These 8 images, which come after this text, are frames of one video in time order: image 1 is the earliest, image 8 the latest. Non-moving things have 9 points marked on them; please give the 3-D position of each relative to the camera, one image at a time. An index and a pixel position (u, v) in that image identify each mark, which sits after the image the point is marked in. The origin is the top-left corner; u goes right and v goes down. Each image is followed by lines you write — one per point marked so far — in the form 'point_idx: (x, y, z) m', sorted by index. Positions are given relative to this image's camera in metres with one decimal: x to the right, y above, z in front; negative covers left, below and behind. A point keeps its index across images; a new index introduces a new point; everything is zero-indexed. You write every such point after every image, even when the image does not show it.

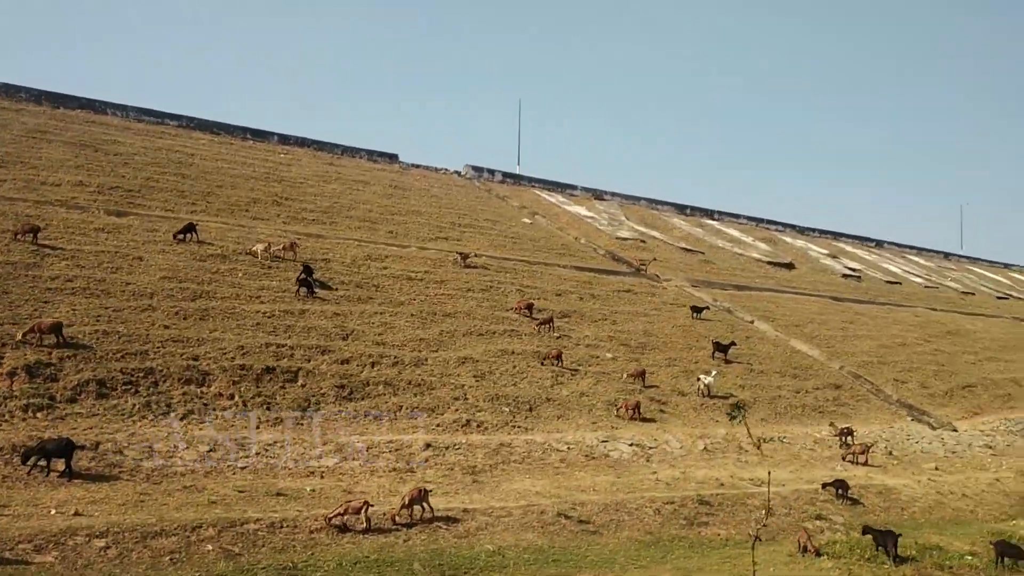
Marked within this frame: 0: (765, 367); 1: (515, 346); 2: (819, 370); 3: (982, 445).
0: (+4.9, -1.6, +18.9) m
1: (0.0, -0.9, +15.7) m
2: (+6.3, -1.7, +19.9) m
3: (+8.9, -3.0, +18.3) m
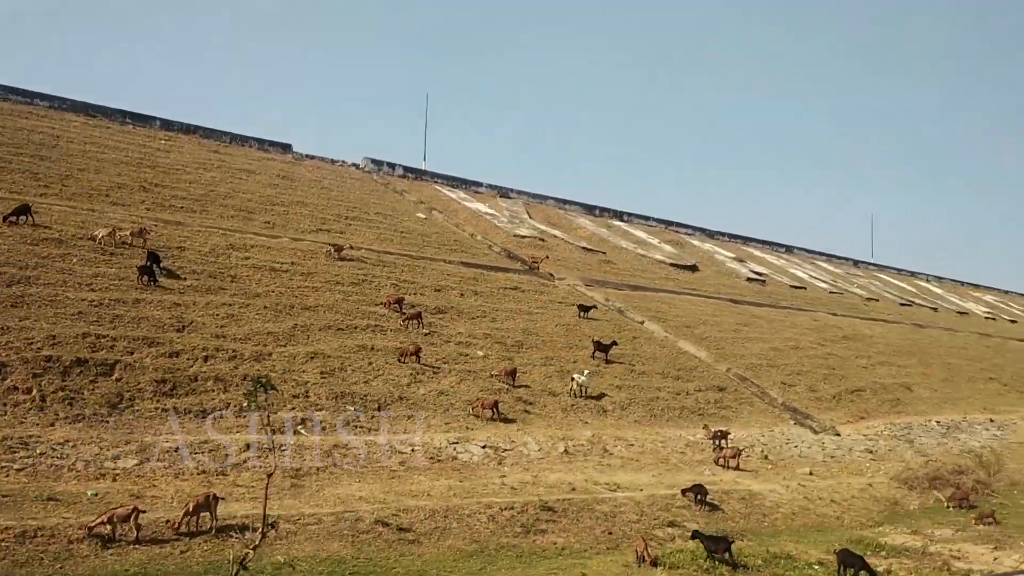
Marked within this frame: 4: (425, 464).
0: (+2.5, -1.5, +18.3) m
1: (-2.1, -0.8, +14.9) m
2: (+3.9, -1.7, +19.5) m
3: (+6.5, -3.0, +18.0) m
4: (-1.0, -2.1, +11.6) m
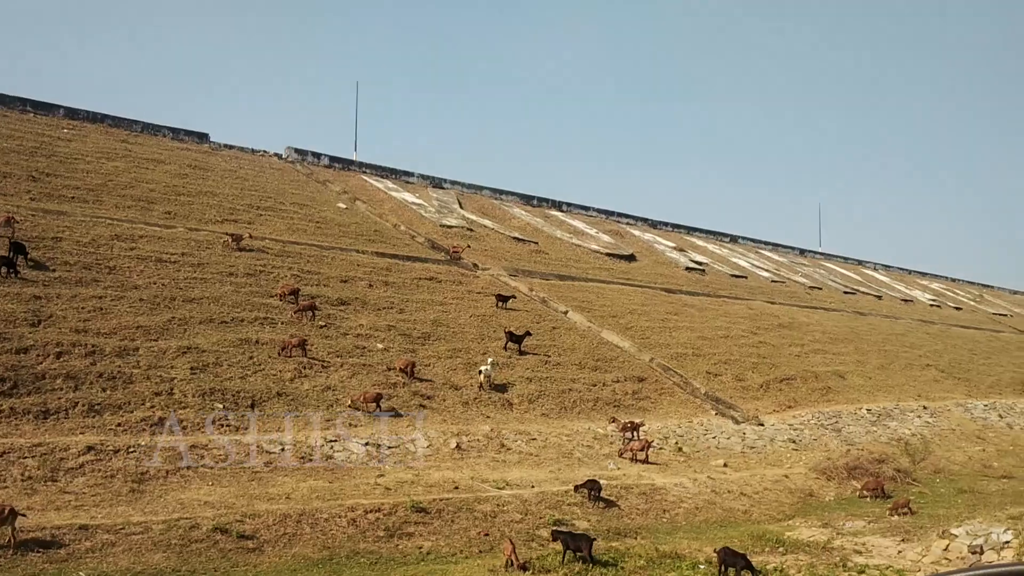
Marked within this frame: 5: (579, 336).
0: (+0.9, -1.3, +17.6) m
1: (-3.6, -0.7, +14.0) m
2: (+2.2, -1.4, +18.8) m
3: (+4.9, -2.7, +17.5) m
4: (-2.4, -2.0, +10.7) m
5: (+1.3, -1.0, +19.3) m
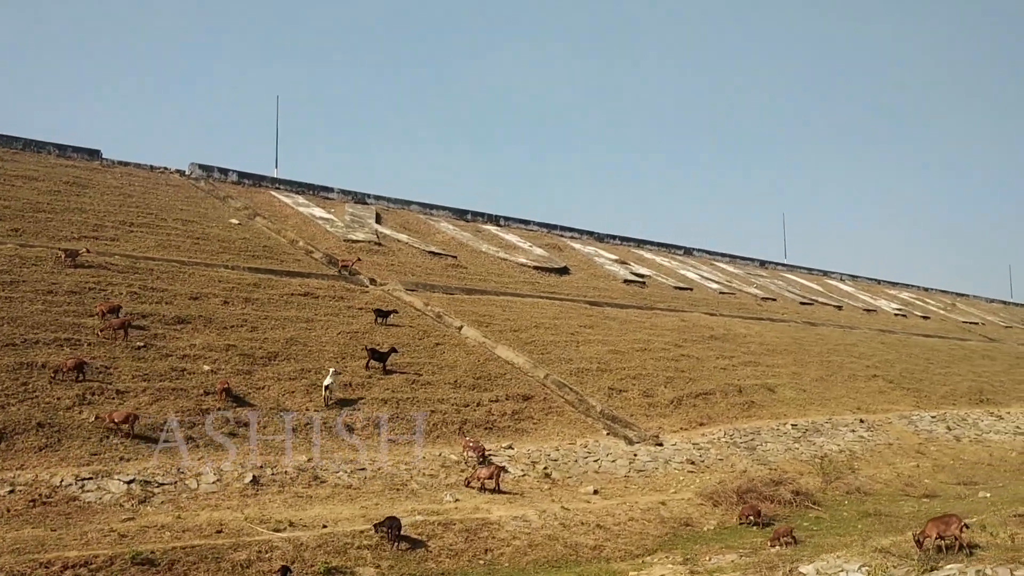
0: (-1.3, -1.5, +15.8) m
1: (-5.8, -0.9, +12.2) m
2: (0.0, -1.6, +17.0) m
3: (+2.8, -2.8, +15.7) m
4: (-4.6, -2.0, +8.9) m
5: (-0.9, -1.2, +17.6) m
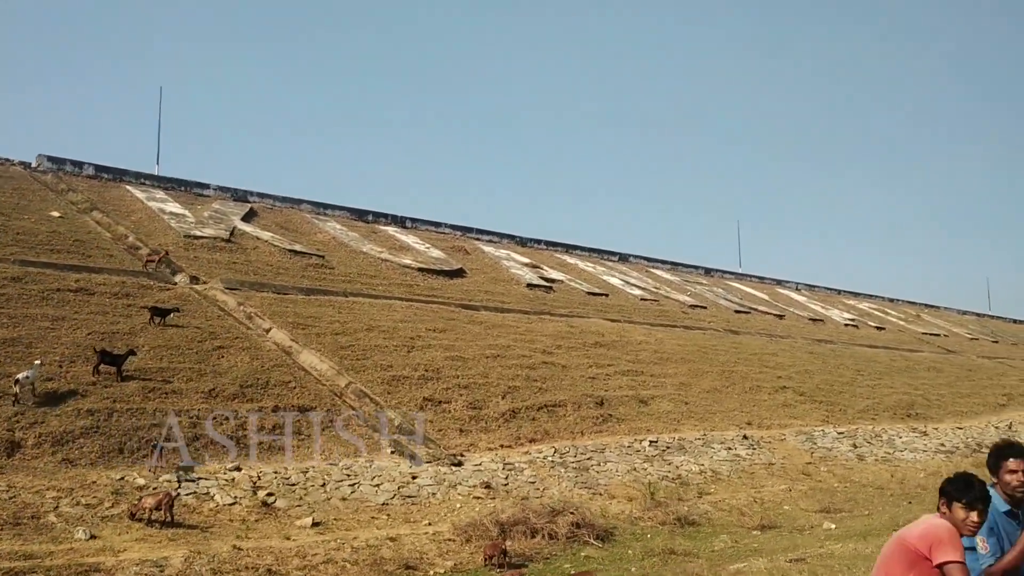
0: (-4.5, -1.4, +13.4) m
1: (-9.1, -0.7, +9.8) m
2: (-3.2, -1.5, +14.6) m
3: (-0.5, -2.7, +13.2) m
4: (-7.9, -1.8, +6.5) m
5: (-4.1, -1.1, +15.2) m
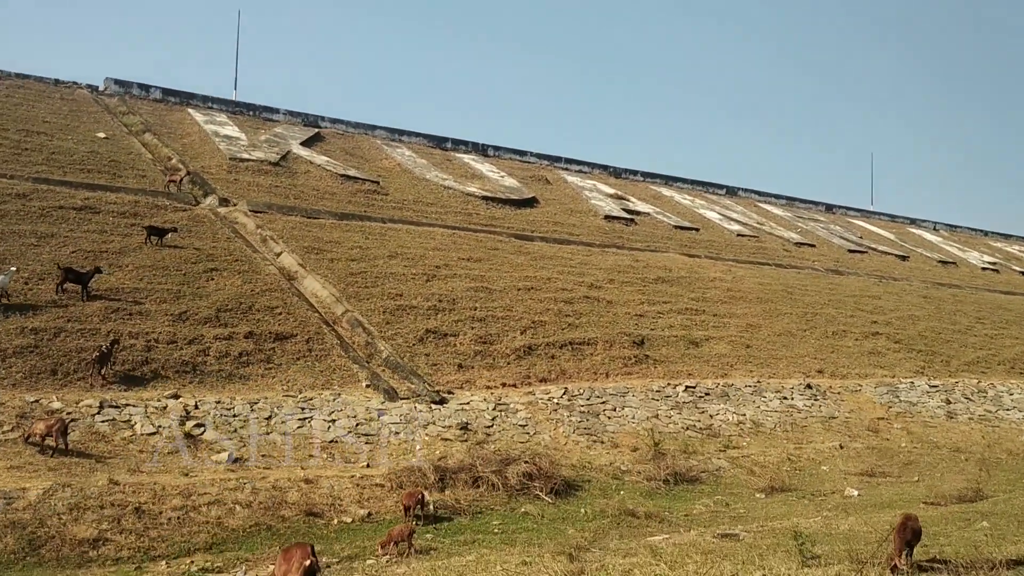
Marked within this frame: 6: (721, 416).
0: (-4.6, -0.3, +12.6) m
1: (-9.7, +0.3, +9.8) m
2: (-3.2, -0.4, +13.6) m
3: (-0.7, -1.7, +11.9) m
4: (-9.0, -1.0, +6.4) m
5: (-4.0, +0.1, +14.3) m
6: (+3.2, -1.9, +14.6) m
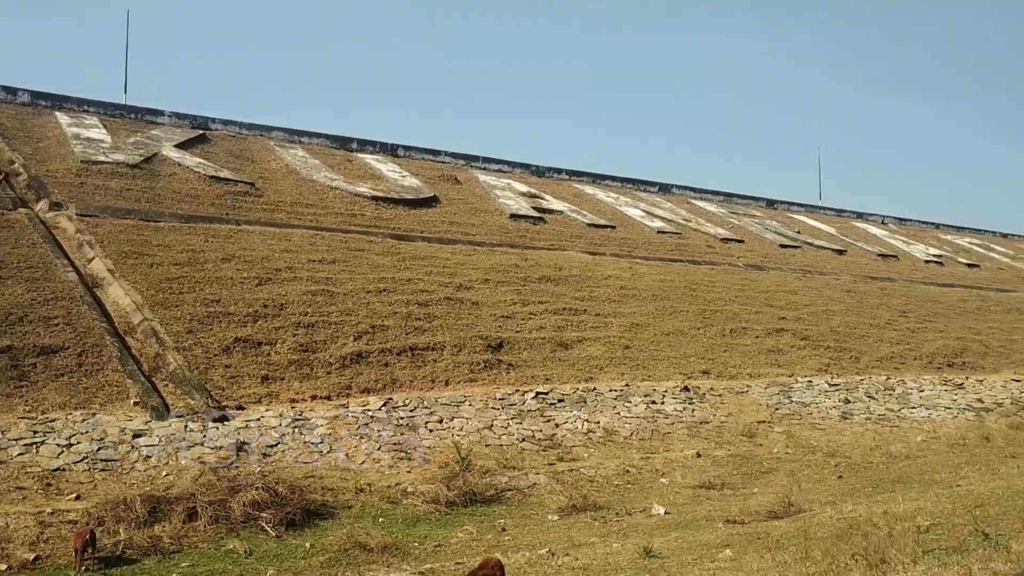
0: (-7.0, -0.4, +11.1) m
1: (-12.1, +0.1, +8.2) m
2: (-5.6, -0.5, +12.1) m
3: (-3.1, -1.7, +10.4) m
4: (-11.4, -1.2, +4.8) m
5: (-6.4, 0.0, +12.8) m
6: (+0.8, -1.8, +13.1) m
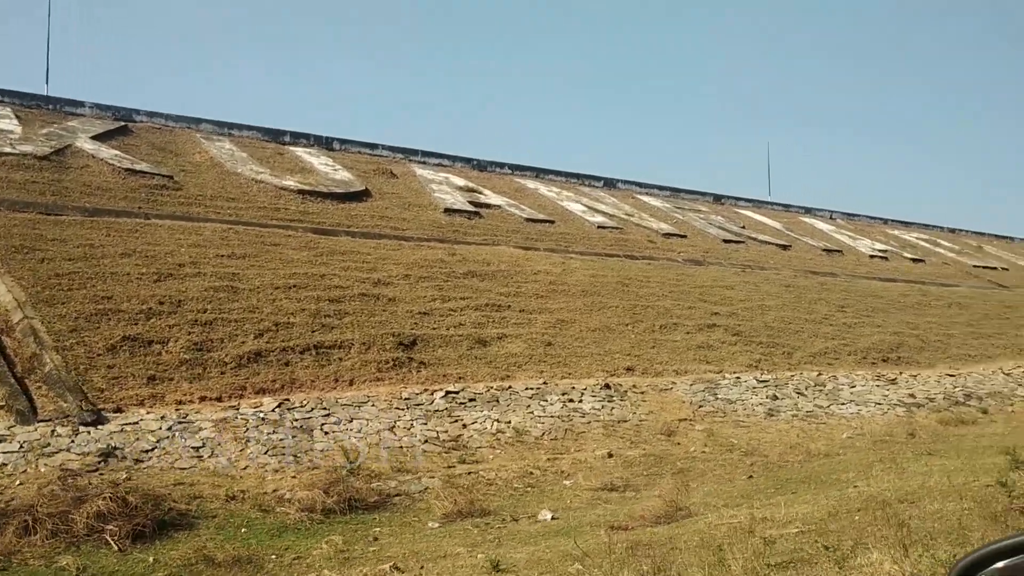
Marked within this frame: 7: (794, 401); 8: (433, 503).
0: (-8.2, -0.3, +10.3) m
1: (-13.1, +0.1, +7.3) m
2: (-6.8, -0.4, +11.4) m
3: (-4.2, -1.6, +9.8) m
4: (-12.3, -1.2, +3.9) m
5: (-7.6, 0.0, +12.0) m
6: (-0.4, -1.8, +12.6) m
7: (+4.9, -1.9, +16.6) m
8: (-0.7, -2.1, +9.6) m
